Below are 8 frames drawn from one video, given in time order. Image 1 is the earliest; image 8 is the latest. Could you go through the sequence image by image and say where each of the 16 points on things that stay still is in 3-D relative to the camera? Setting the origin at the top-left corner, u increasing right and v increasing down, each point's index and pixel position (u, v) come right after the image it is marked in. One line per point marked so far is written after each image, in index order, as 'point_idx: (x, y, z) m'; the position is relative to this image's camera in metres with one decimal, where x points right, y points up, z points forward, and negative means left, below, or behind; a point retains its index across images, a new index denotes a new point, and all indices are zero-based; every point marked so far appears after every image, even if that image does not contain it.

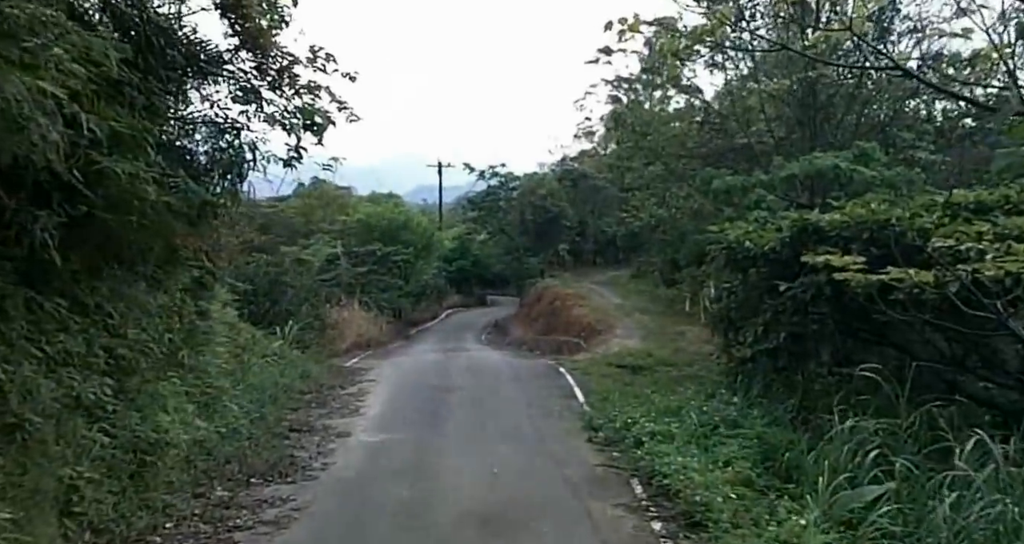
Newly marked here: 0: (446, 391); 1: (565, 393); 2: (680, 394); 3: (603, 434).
0: (-1.2, -2.2, +17.7) m
1: (+0.9, -2.2, +17.3) m
2: (+2.7, -1.9, +15.0) m
3: (+1.2, -2.2, +12.9) m
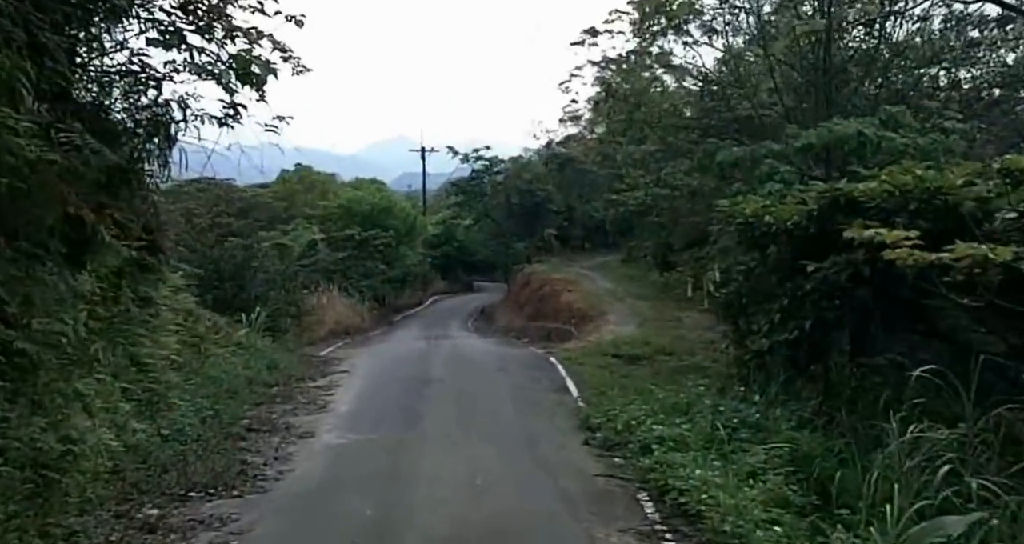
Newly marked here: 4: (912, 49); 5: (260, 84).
0: (-1.5, -1.9, +16.1) m
1: (+0.7, -1.9, +15.7) m
2: (+2.5, -1.7, +13.4) m
3: (+1.1, -2.0, +11.4) m
4: (+6.7, +3.7, +15.9) m
5: (-2.1, +1.6, +8.0) m
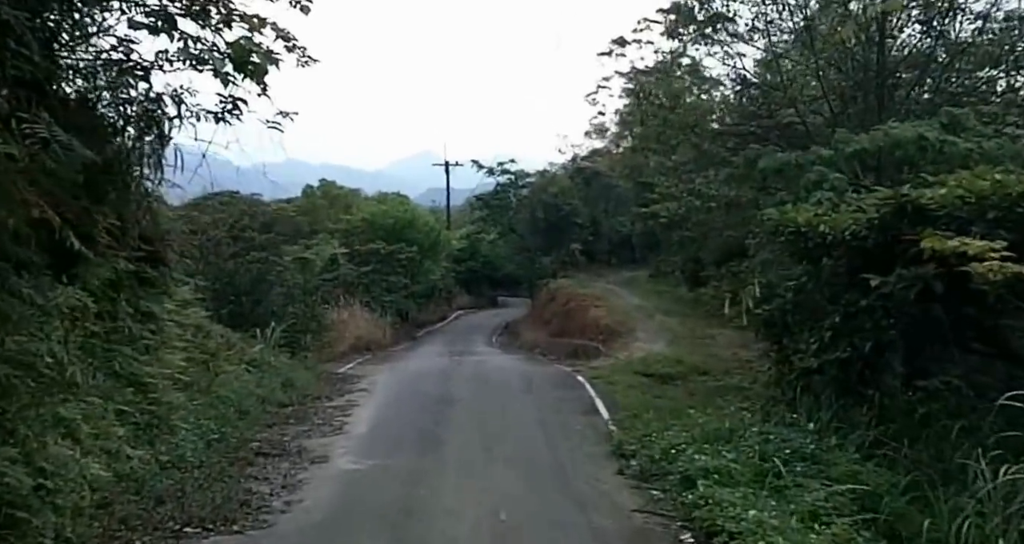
0: (-1.1, -2.1, +15.2) m
1: (+1.1, -2.1, +14.7) m
2: (+2.8, -1.9, +12.4) m
3: (+1.4, -2.1, +10.4) m
4: (+7.1, +3.5, +14.9) m
5: (-1.9, +1.5, +7.2) m
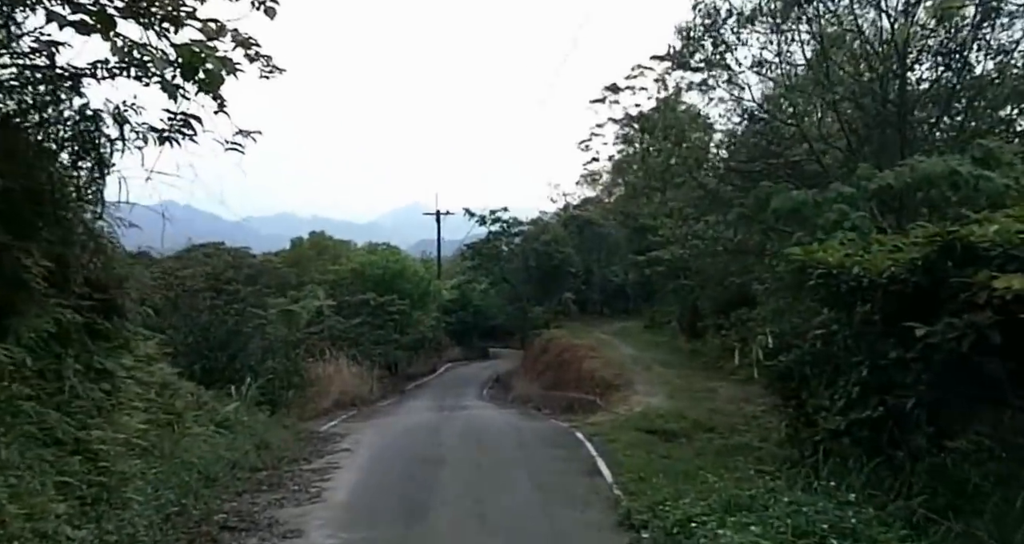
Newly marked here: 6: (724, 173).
0: (-1.1, -2.9, +14.0) m
1: (+1.1, -2.8, +13.5) m
2: (+2.8, -2.4, +11.3) m
3: (+1.3, -2.6, +9.2) m
4: (+7.0, +2.8, +14.1) m
5: (-1.9, +1.2, +6.2) m
6: (+3.7, +1.7, +16.5) m
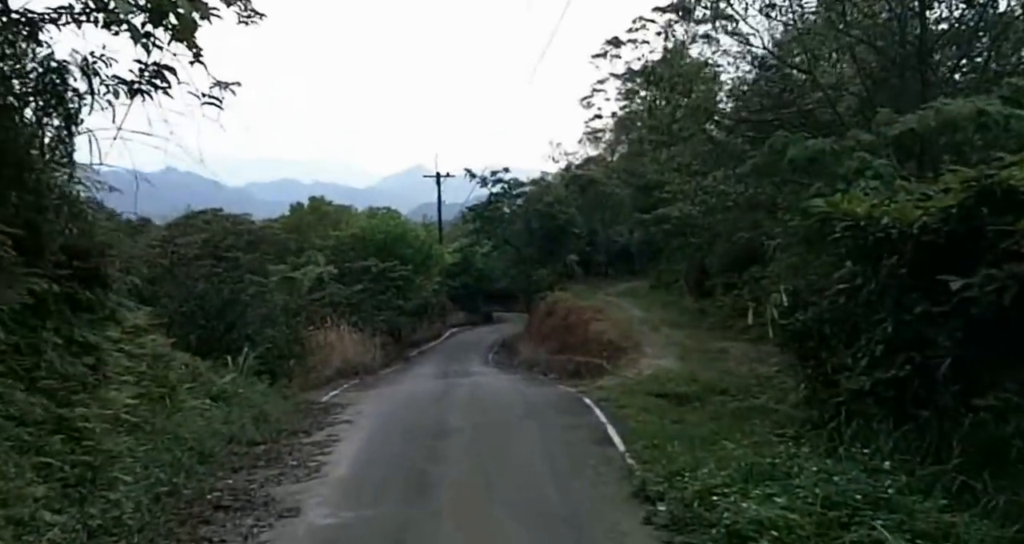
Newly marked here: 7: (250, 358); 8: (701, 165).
0: (-1.0, -2.3, +13.5) m
1: (+1.2, -2.2, +13.0) m
2: (+2.9, -1.9, +10.7) m
3: (+1.4, -2.2, +8.7) m
4: (+7.0, +3.5, +13.3) m
5: (-1.9, +1.4, +5.5) m
6: (+3.7, +2.4, +15.8) m
7: (-4.7, -1.5, +17.1) m
8: (+3.6, +2.0, +18.0) m
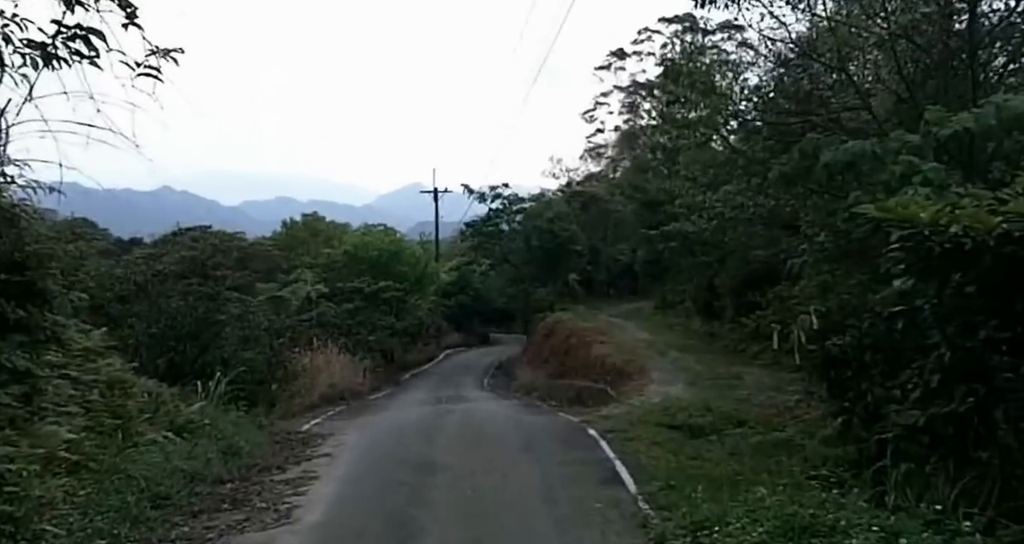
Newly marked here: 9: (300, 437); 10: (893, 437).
0: (-1.1, -2.6, +12.0) m
1: (+1.1, -2.5, +11.6) m
2: (+2.9, -2.1, +9.3) m
3: (+1.4, -2.3, +7.3) m
4: (+7.0, +3.2, +12.0) m
5: (-1.9, +1.3, +4.2) m
6: (+3.7, +2.1, +14.5) m
7: (-4.7, -1.8, +15.7) m
8: (+3.5, +1.7, +16.6) m
9: (-3.5, -2.7, +15.6) m
10: (+3.8, -1.6, +9.4) m
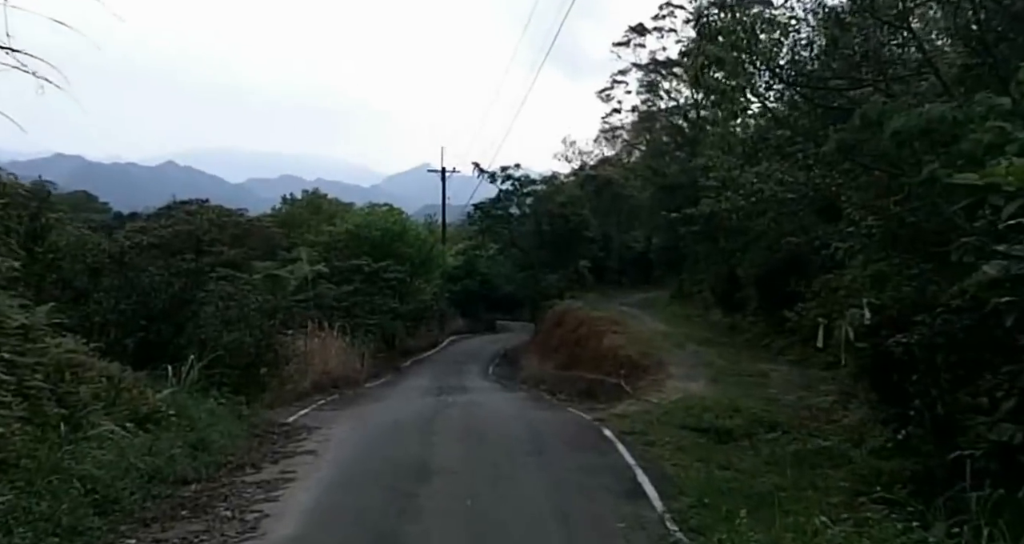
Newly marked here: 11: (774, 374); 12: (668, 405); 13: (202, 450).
0: (-1.0, -2.3, +10.6) m
1: (+1.2, -2.3, +10.1) m
2: (+2.9, -2.0, +7.8) m
3: (+1.4, -2.2, +5.8) m
4: (+7.2, +3.3, +10.4) m
5: (-1.8, +1.5, +2.7) m
6: (+3.9, +2.3, +12.9) m
7: (-4.6, -1.4, +14.2) m
8: (+3.7, +1.9, +15.1) m
9: (-3.4, -2.3, +14.1) m
10: (+3.8, -1.5, +7.9) m
11: (+5.4, -2.1, +19.8) m
12: (+2.6, -2.2, +15.9) m
13: (-3.7, -2.1, +11.3) m
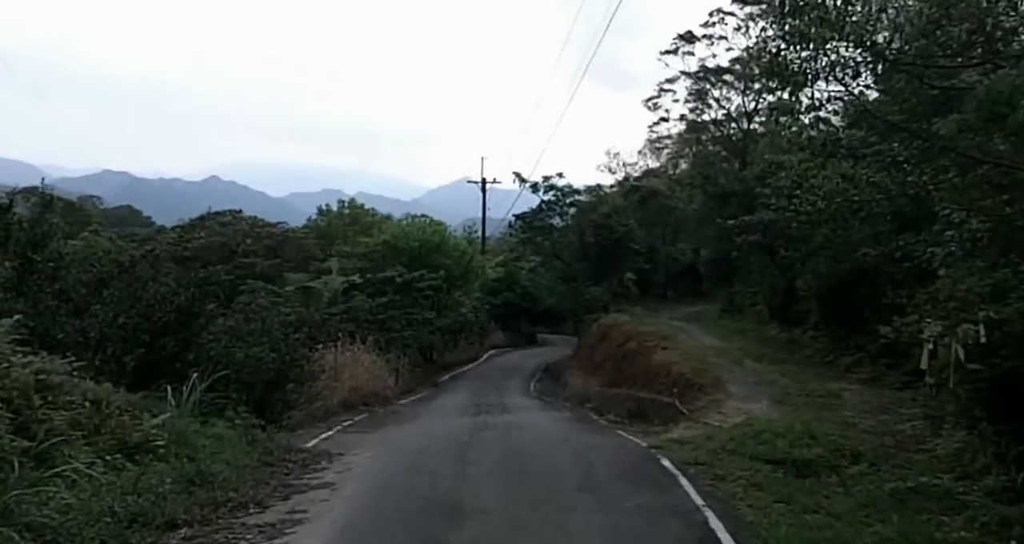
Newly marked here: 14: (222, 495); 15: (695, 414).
0: (-0.6, -2.4, +9.0) m
1: (+1.6, -2.3, +8.4) m
2: (+3.2, -2.0, +6.0) m
3: (+1.7, -2.2, +4.1) m
4: (+7.6, +3.3, +8.5) m
5: (-1.7, +1.5, +1.2) m
6: (+4.4, +2.2, +11.1) m
7: (-4.0, -1.5, +12.8) m
8: (+4.3, +1.8, +13.3) m
9: (-2.8, -2.4, +12.6) m
10: (+4.1, -1.5, +6.1) m
11: (+6.3, -2.2, +17.9) m
12: (+3.2, -2.3, +14.2) m
13: (-3.2, -2.2, +9.8) m
14: (-2.9, -2.3, +9.7) m
15: (+3.2, -2.5, +16.7) m
